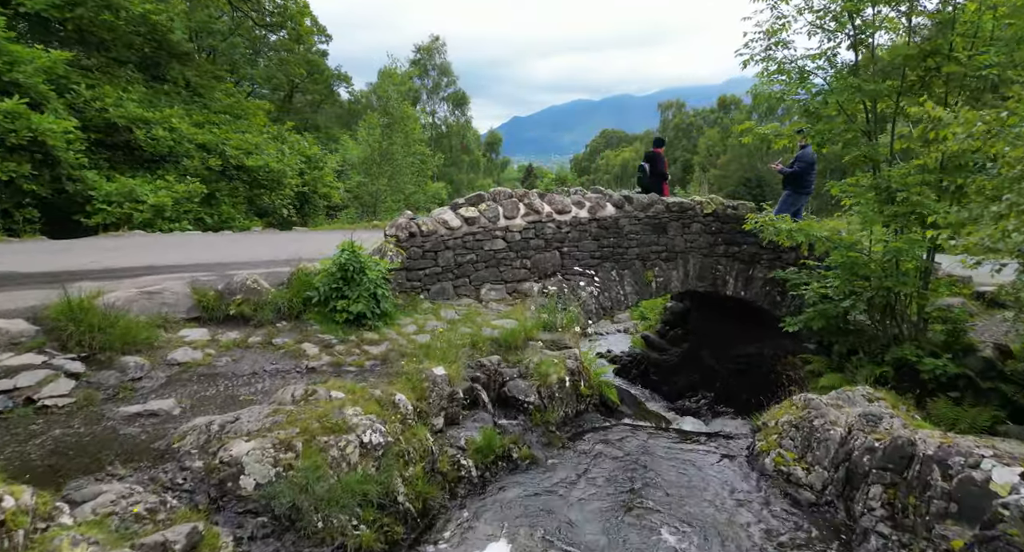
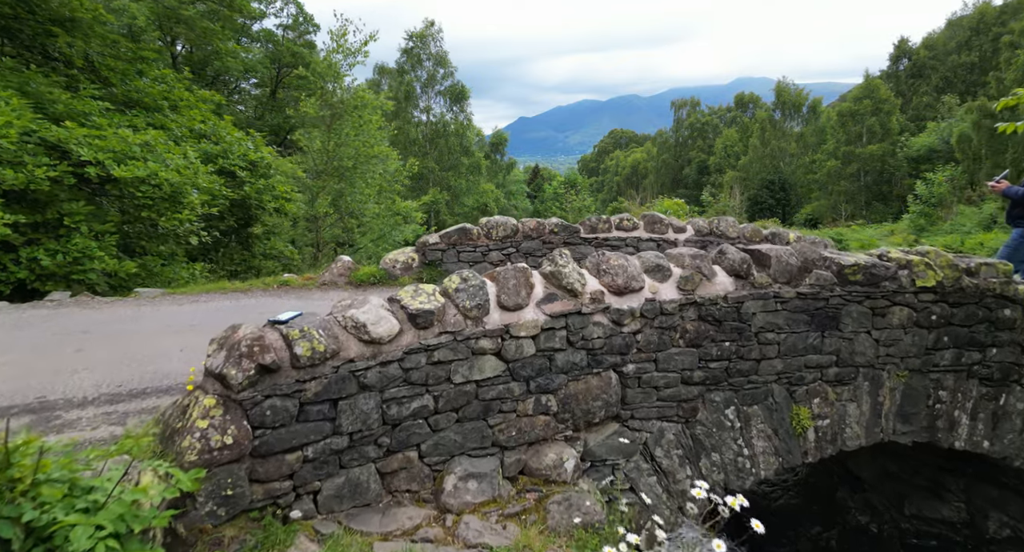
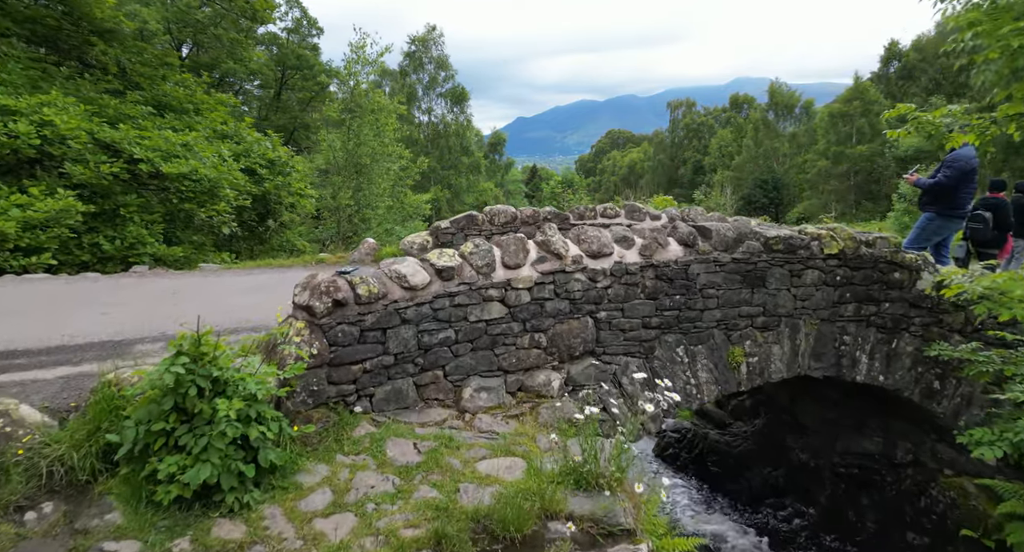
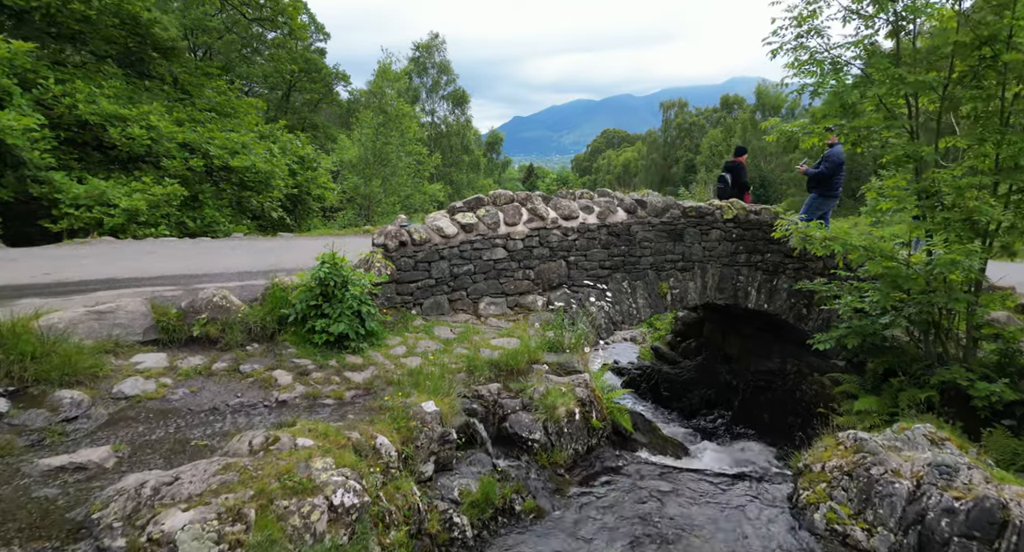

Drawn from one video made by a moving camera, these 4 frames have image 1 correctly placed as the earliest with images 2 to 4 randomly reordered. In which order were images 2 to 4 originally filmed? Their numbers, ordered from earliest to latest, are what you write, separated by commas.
4, 3, 2
